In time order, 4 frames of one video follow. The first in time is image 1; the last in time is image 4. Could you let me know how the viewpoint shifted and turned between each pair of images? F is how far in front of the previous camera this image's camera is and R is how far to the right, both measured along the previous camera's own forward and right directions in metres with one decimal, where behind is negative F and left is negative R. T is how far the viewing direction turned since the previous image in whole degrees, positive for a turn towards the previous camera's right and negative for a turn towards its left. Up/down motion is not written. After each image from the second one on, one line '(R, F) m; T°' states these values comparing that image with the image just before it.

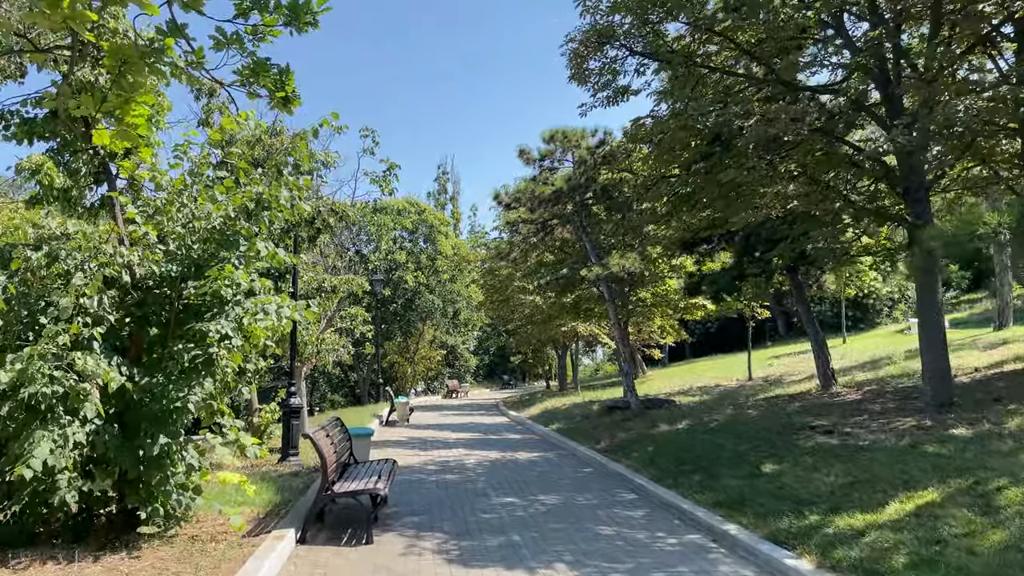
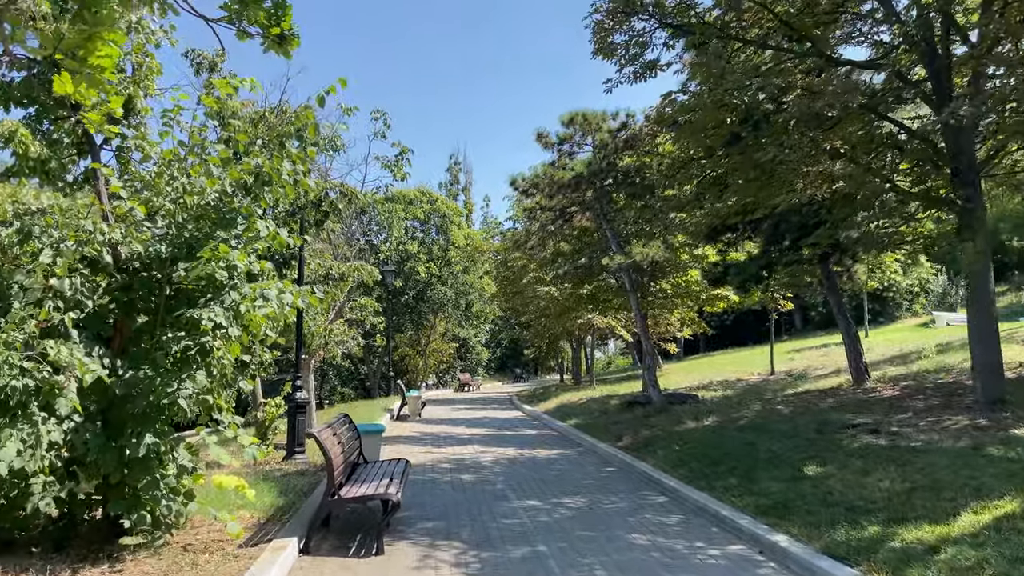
(-0.1, +0.6) m; -1°
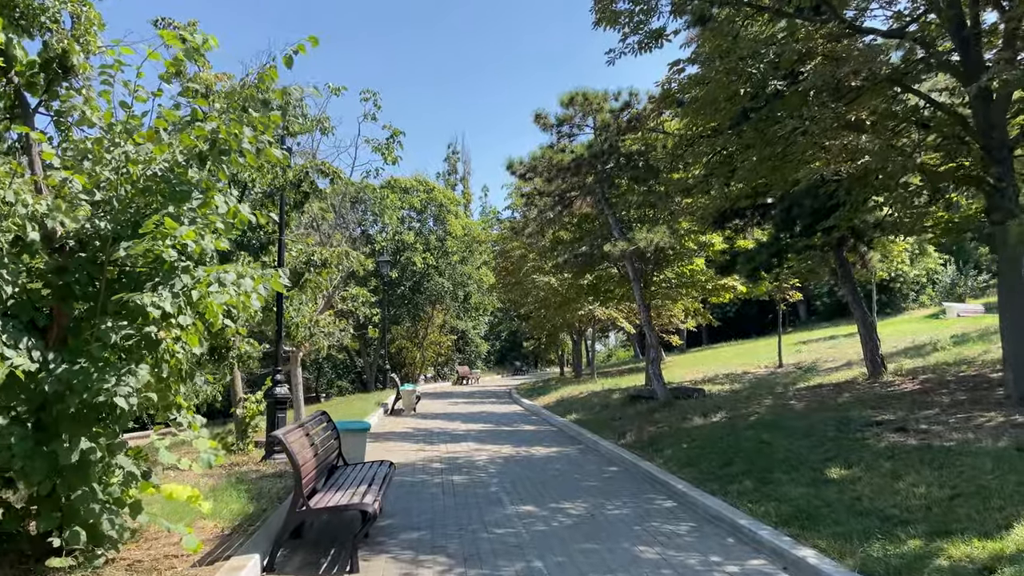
(+0.1, +0.7) m; 0°
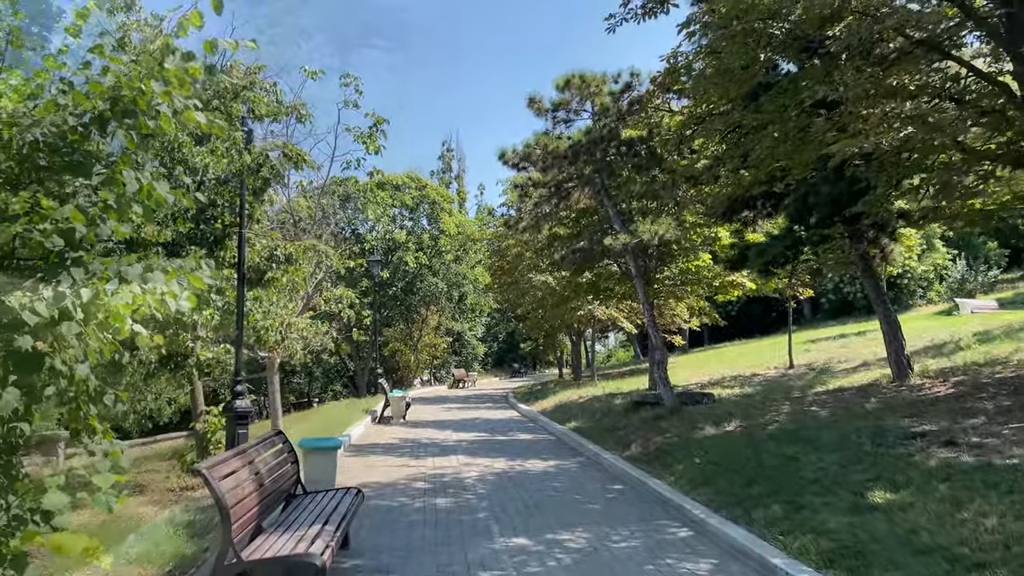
(+0.1, +1.0) m; 0°
